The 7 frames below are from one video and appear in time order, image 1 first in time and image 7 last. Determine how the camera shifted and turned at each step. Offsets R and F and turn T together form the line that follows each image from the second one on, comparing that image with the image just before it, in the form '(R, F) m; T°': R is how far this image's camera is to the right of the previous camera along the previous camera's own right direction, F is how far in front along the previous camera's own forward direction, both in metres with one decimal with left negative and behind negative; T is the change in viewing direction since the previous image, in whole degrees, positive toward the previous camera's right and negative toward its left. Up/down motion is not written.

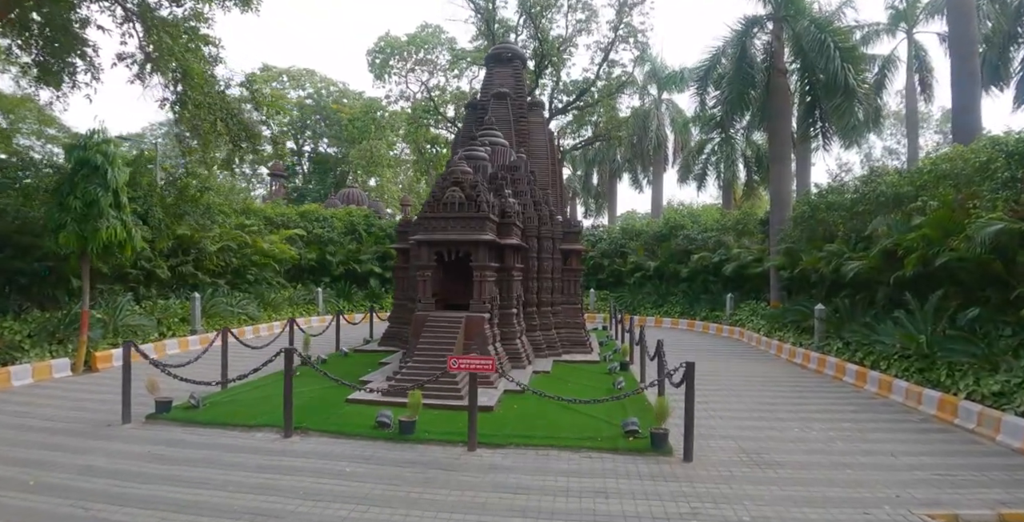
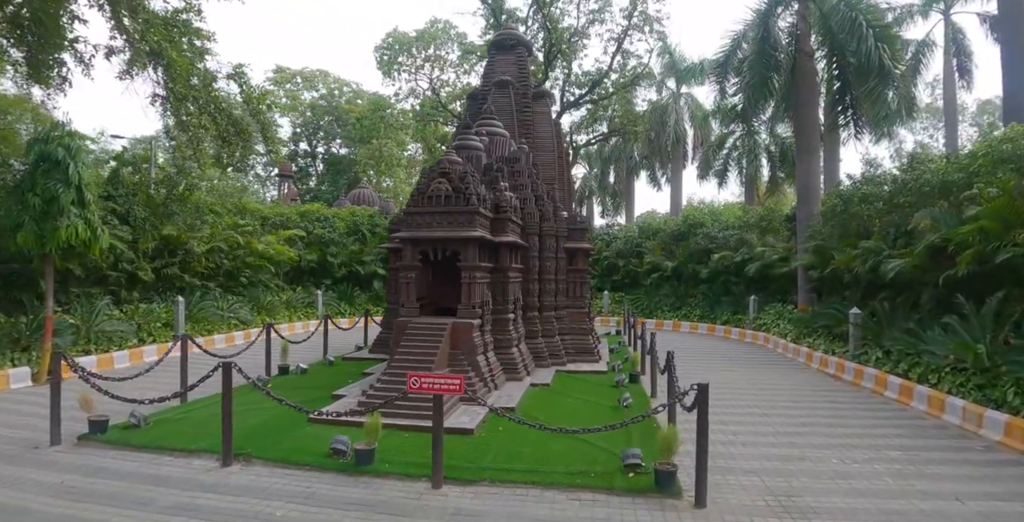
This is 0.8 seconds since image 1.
(+0.4, +1.0) m; -2°
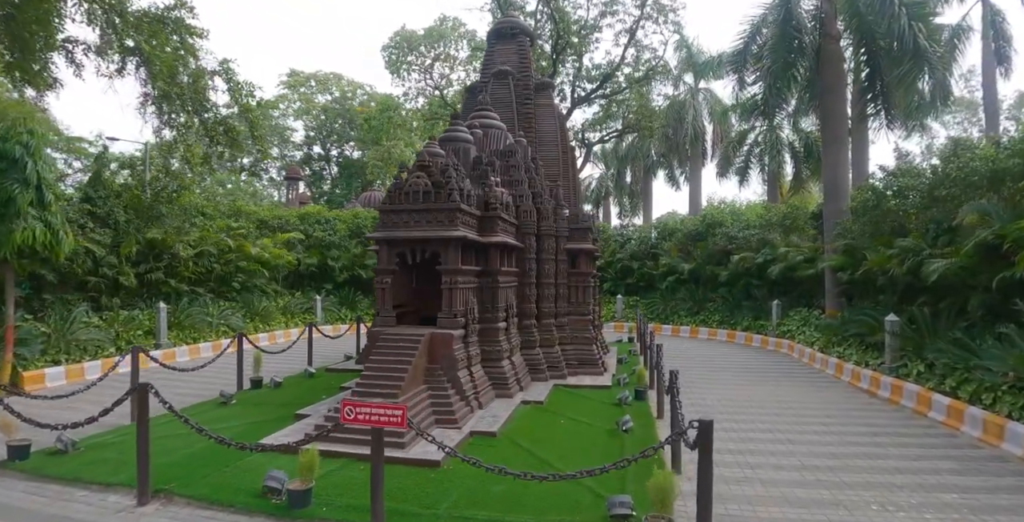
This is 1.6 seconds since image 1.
(+0.4, +0.9) m; -2°
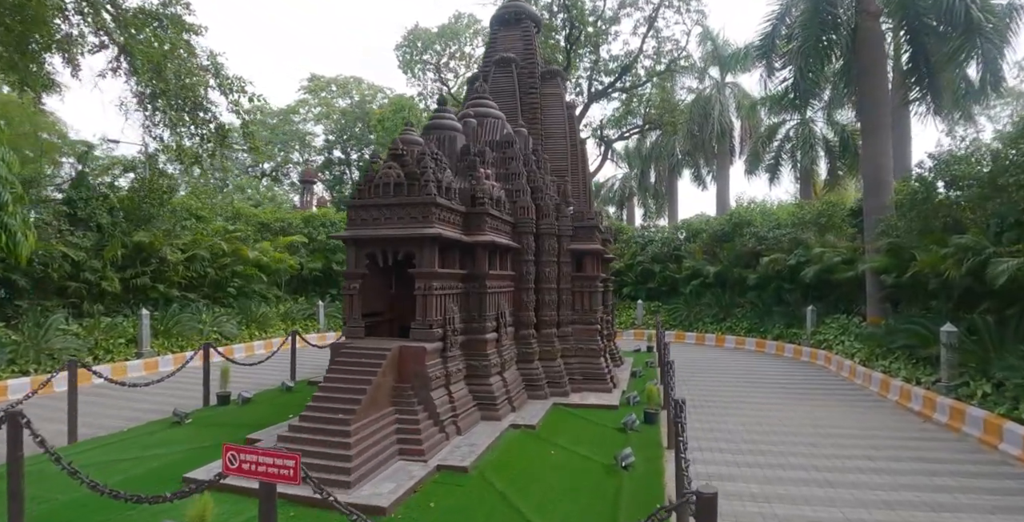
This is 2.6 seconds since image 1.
(+0.5, +1.0) m; -3°
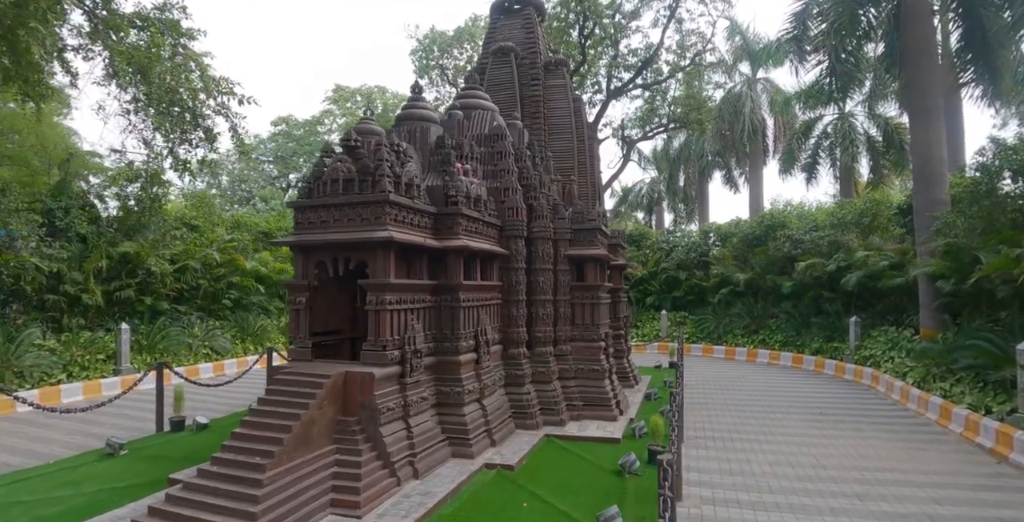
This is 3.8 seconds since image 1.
(+0.6, +1.1) m; -3°
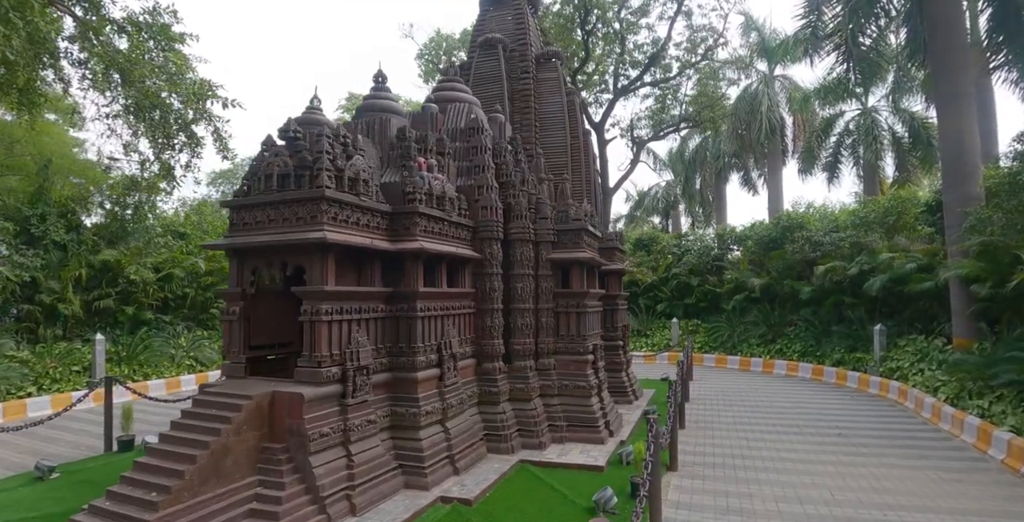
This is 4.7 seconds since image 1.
(+0.6, +0.7) m; -2°
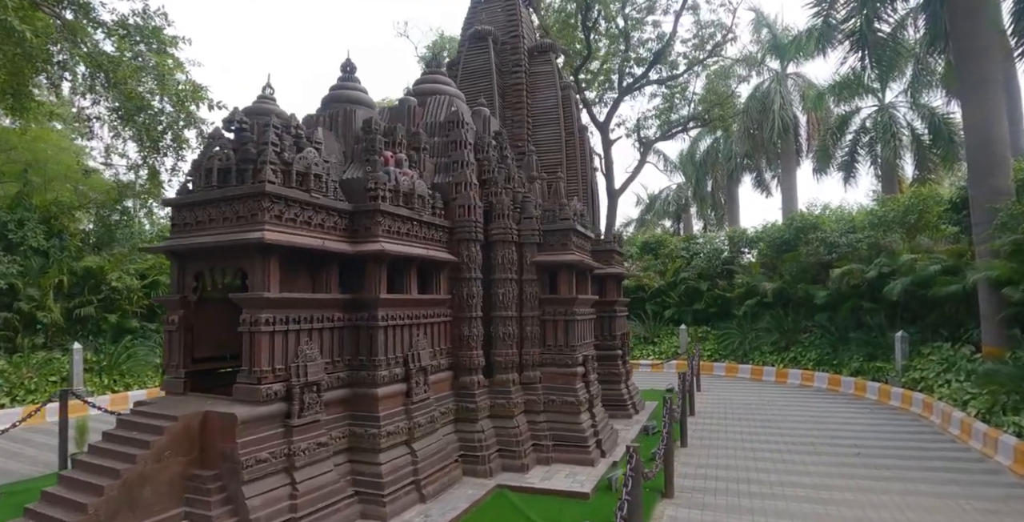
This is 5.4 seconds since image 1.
(+0.4, +0.6) m; -1°
